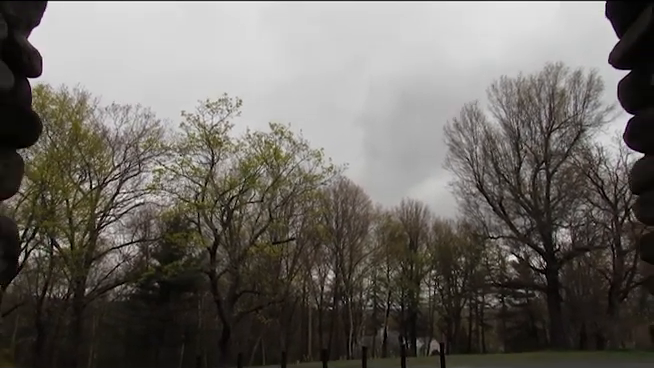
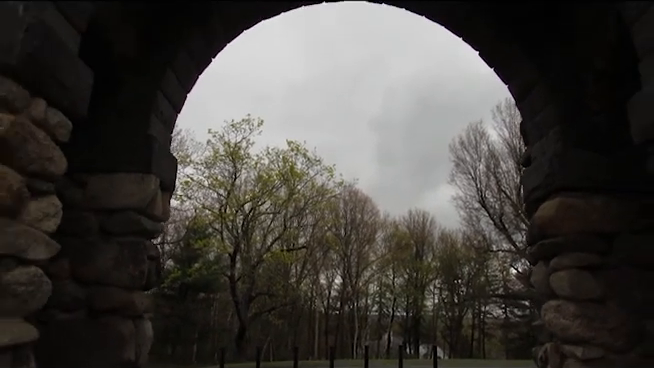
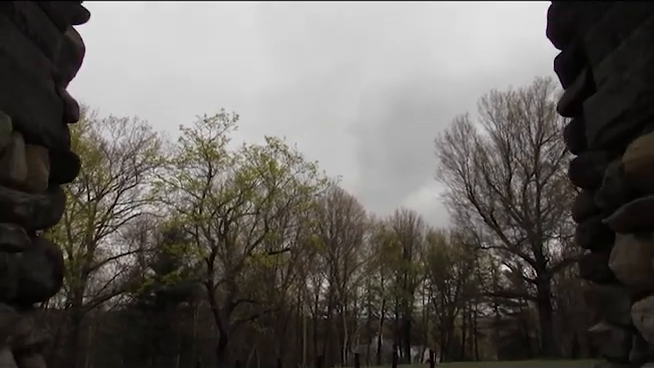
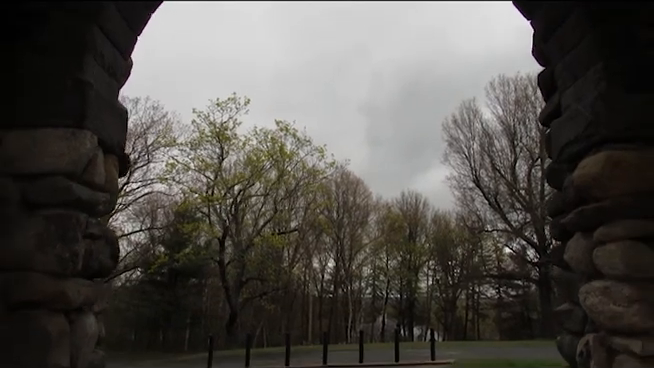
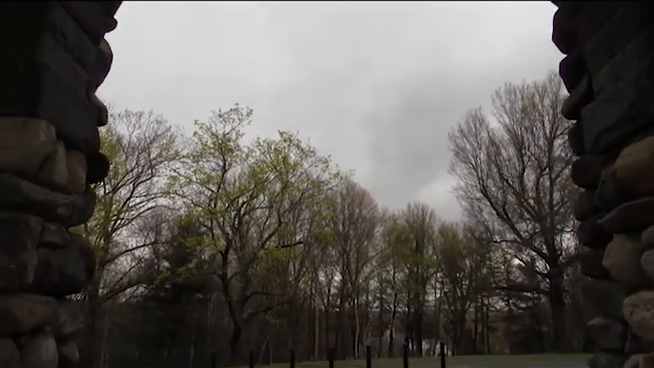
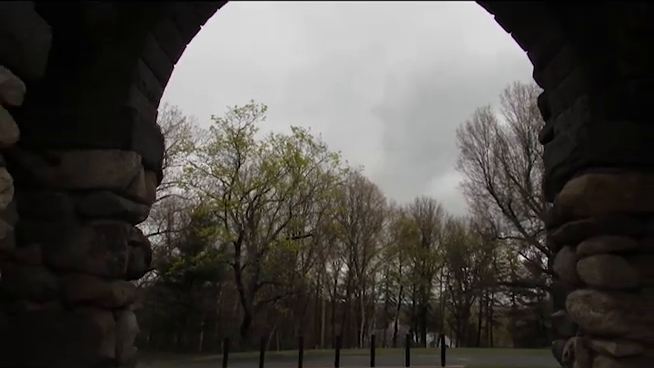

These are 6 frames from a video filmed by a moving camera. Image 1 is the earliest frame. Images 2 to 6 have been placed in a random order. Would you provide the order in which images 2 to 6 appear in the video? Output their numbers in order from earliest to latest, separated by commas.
3, 5, 4, 6, 2
